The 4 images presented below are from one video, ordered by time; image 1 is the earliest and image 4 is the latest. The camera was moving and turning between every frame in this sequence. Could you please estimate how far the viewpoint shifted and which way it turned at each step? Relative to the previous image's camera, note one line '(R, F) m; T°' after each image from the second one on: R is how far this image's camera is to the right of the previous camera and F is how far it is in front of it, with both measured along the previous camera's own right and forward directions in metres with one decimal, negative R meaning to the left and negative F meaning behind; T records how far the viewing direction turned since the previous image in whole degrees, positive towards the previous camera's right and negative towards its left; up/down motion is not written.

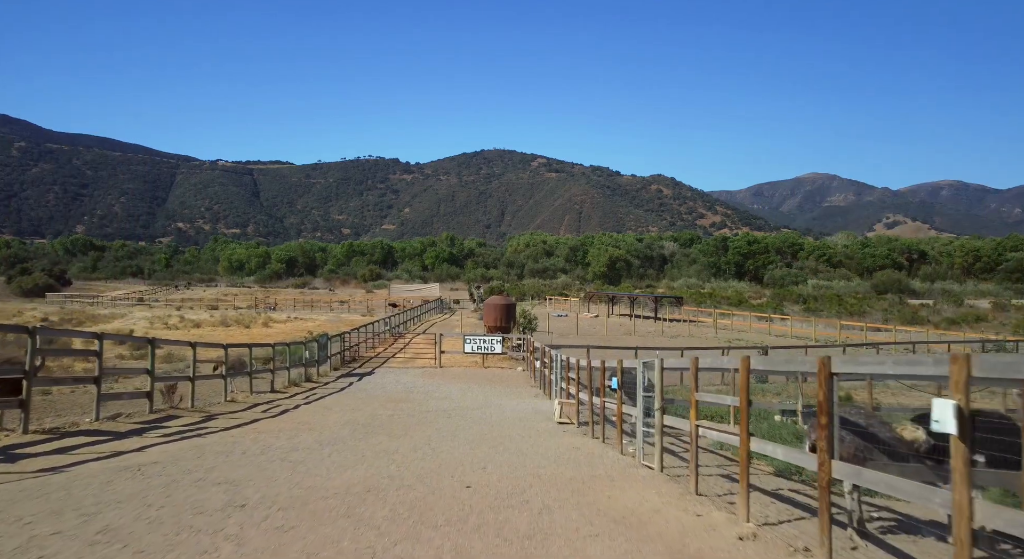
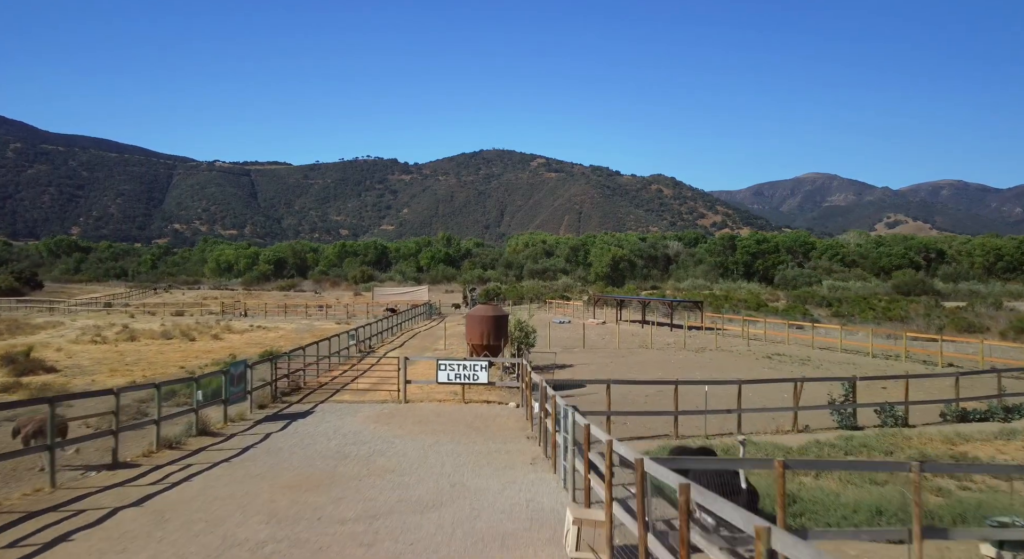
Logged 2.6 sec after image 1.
(+0.3, +5.8) m; 0°
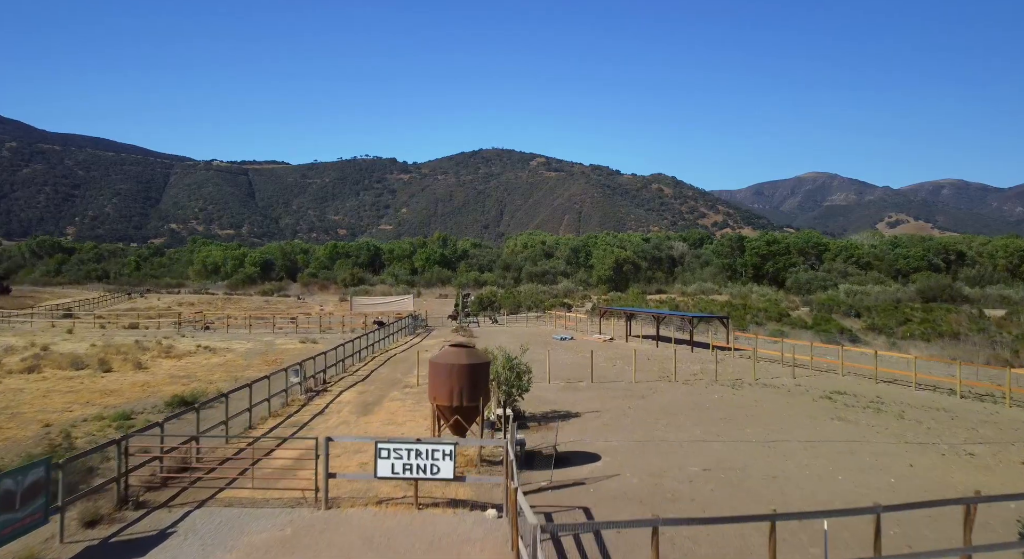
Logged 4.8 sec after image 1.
(+0.3, +6.0) m; 0°
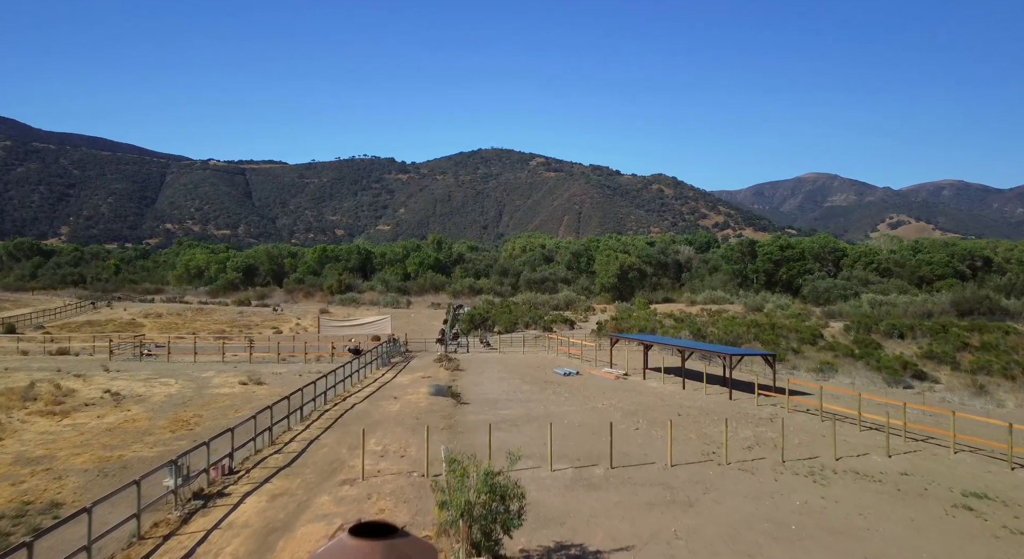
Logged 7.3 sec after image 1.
(+0.3, +7.2) m; 0°
